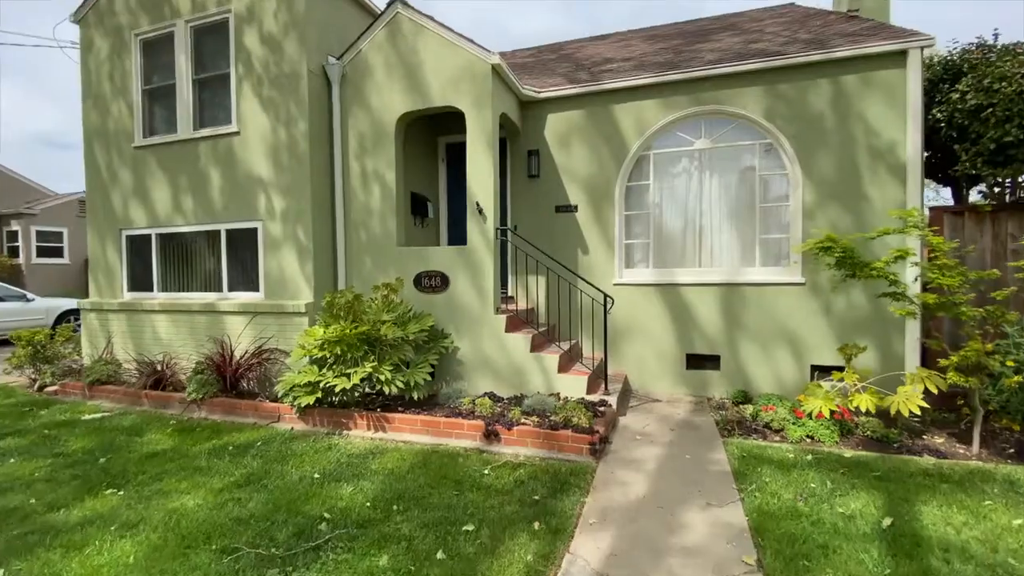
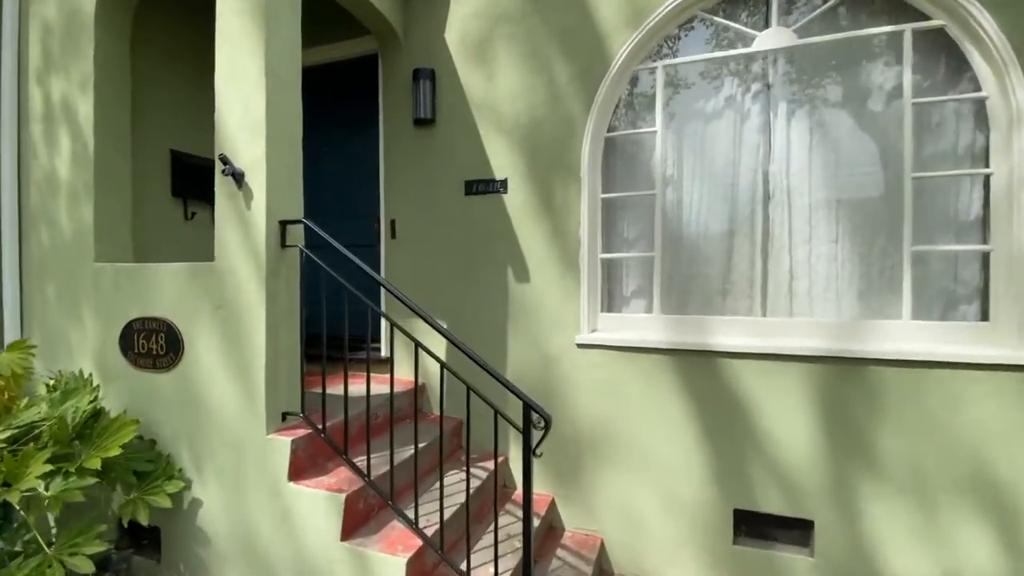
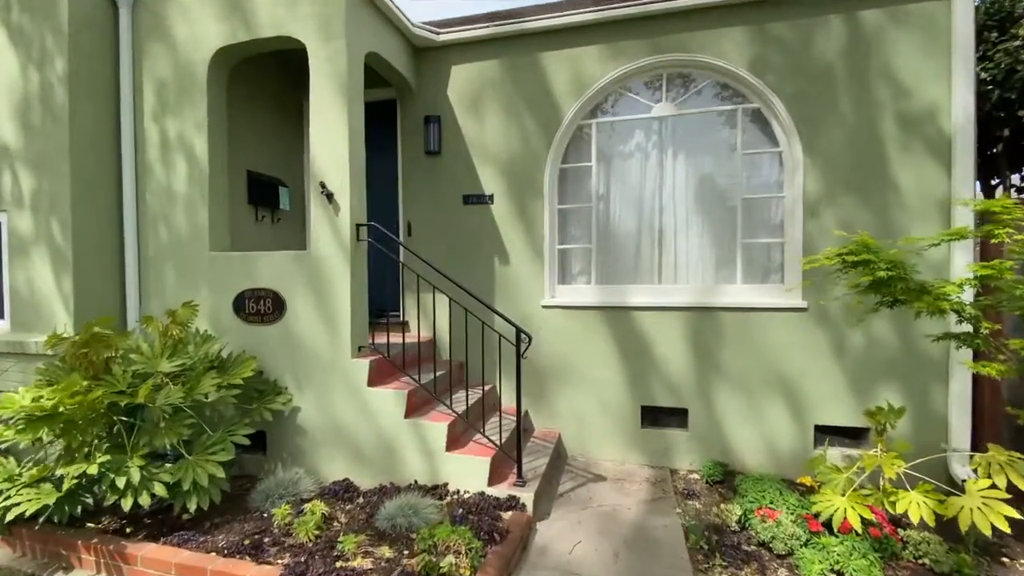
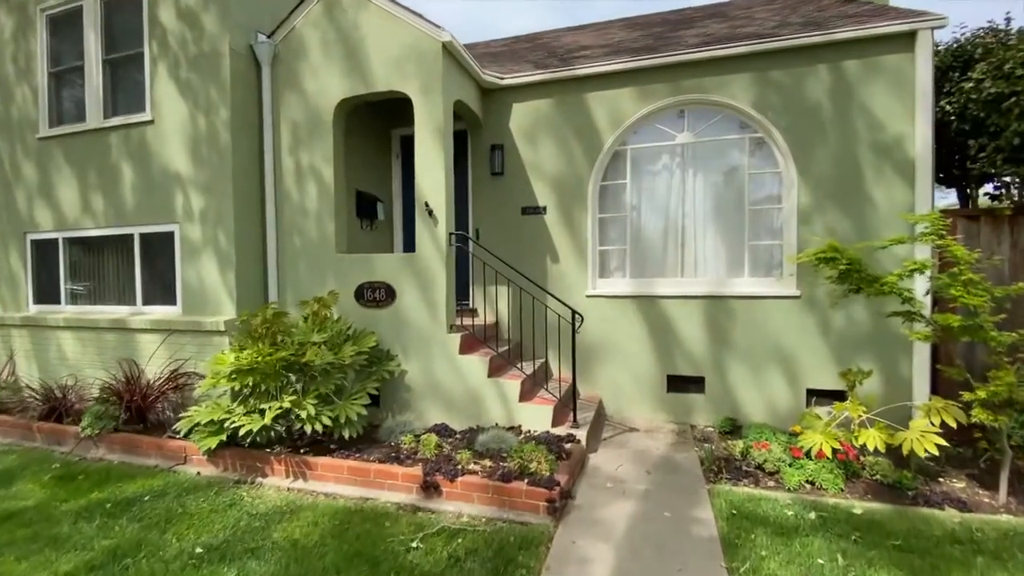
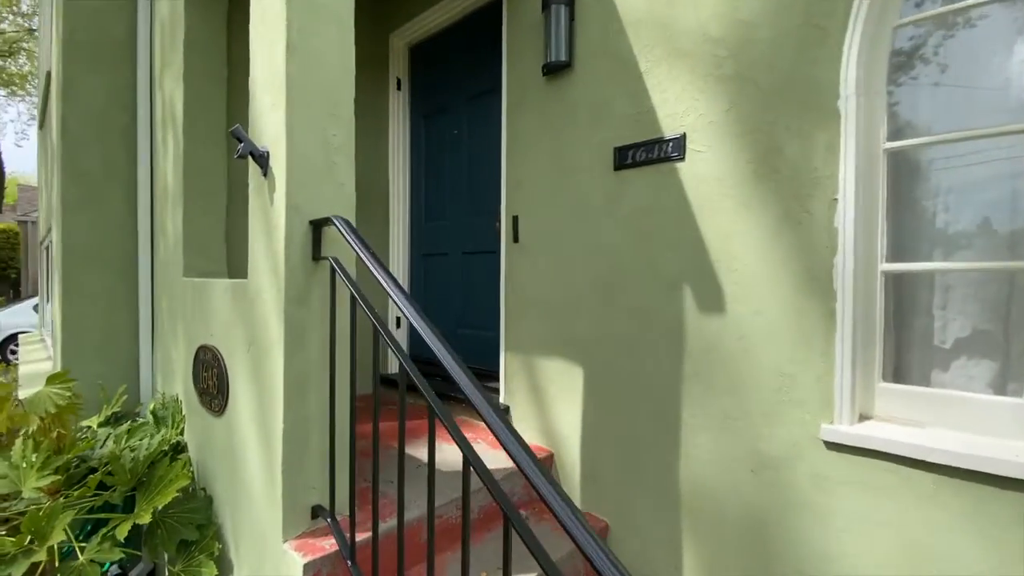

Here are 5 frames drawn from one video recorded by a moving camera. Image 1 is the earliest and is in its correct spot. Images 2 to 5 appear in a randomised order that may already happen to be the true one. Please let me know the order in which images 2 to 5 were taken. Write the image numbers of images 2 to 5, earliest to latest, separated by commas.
4, 3, 2, 5
